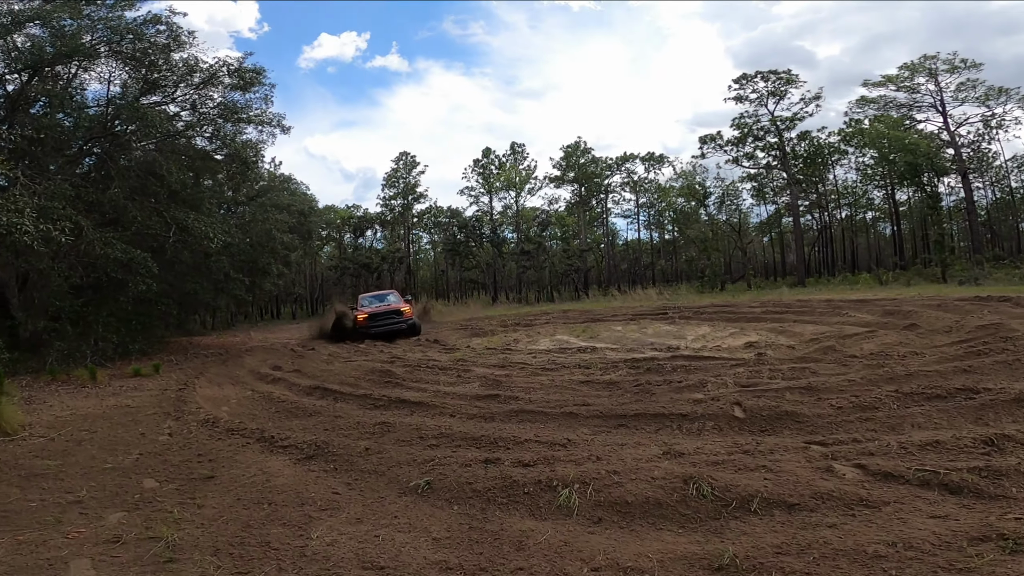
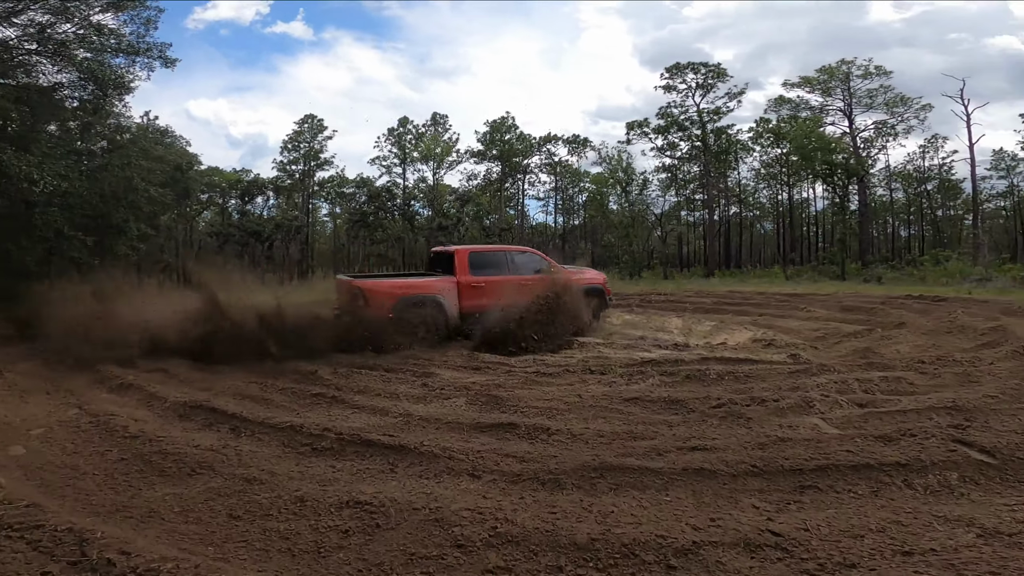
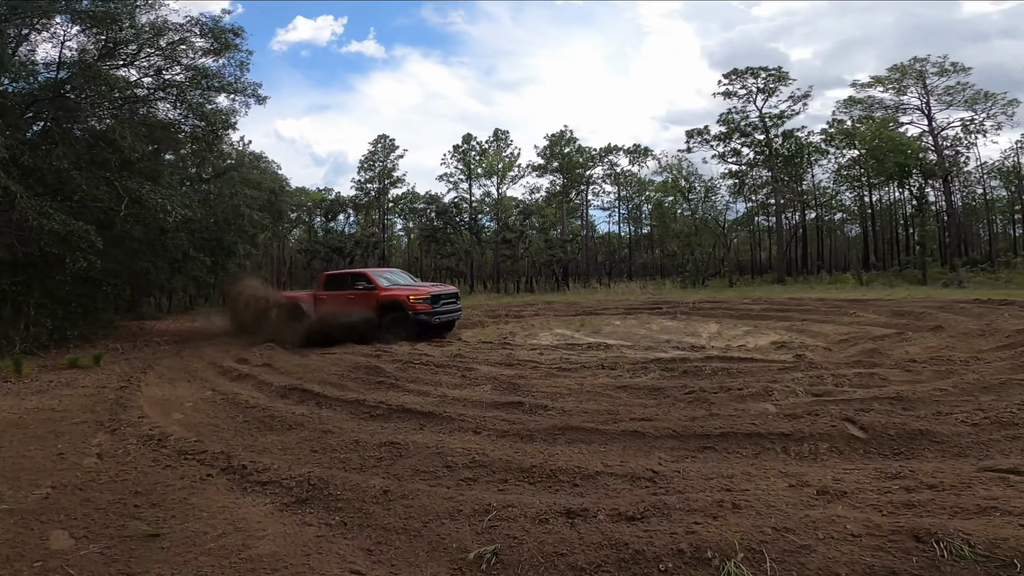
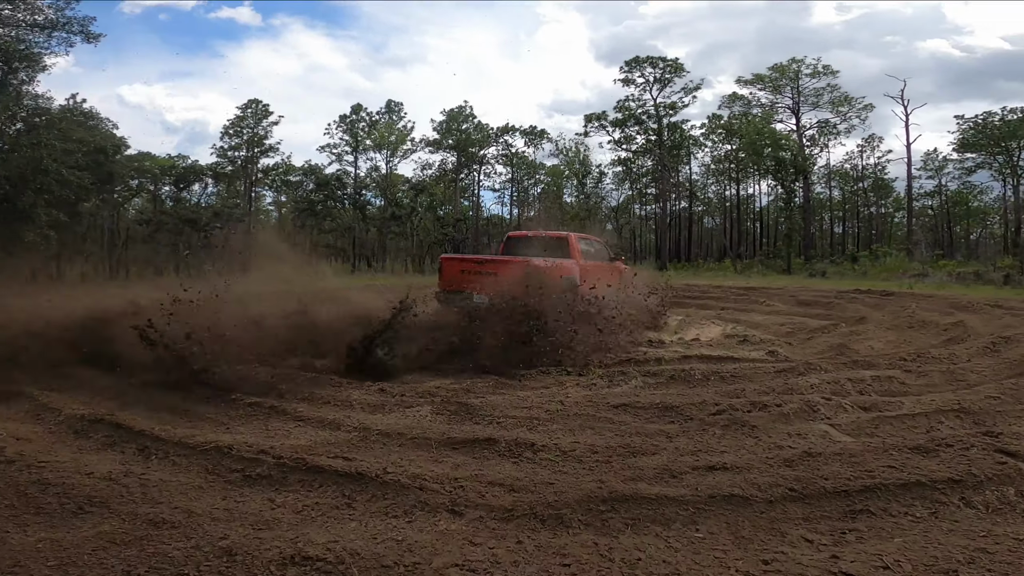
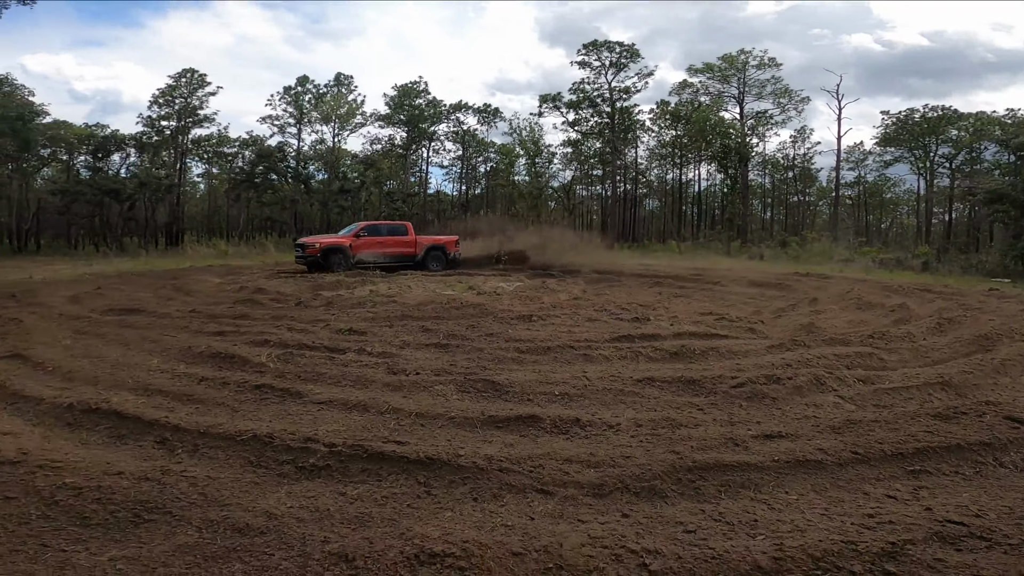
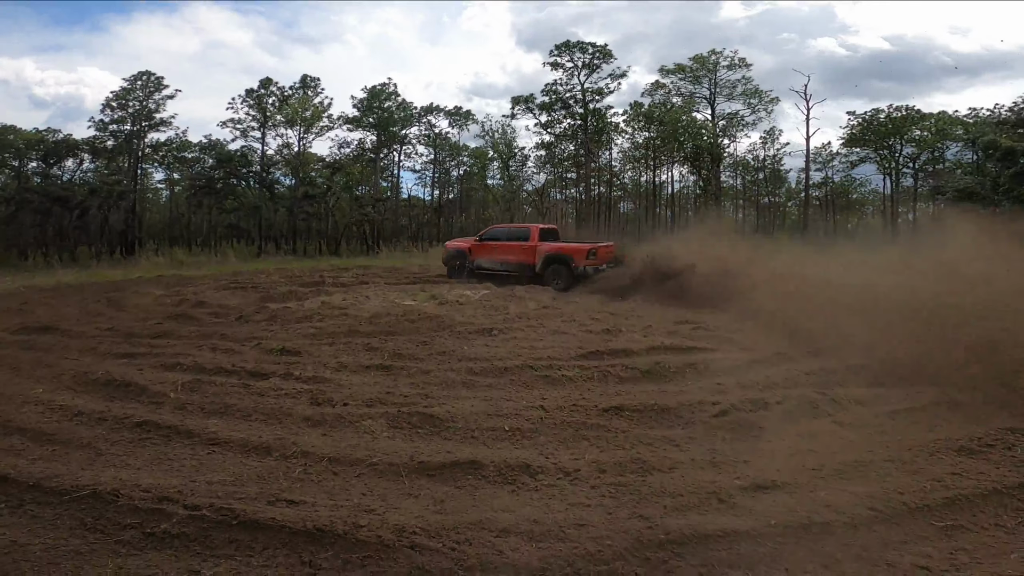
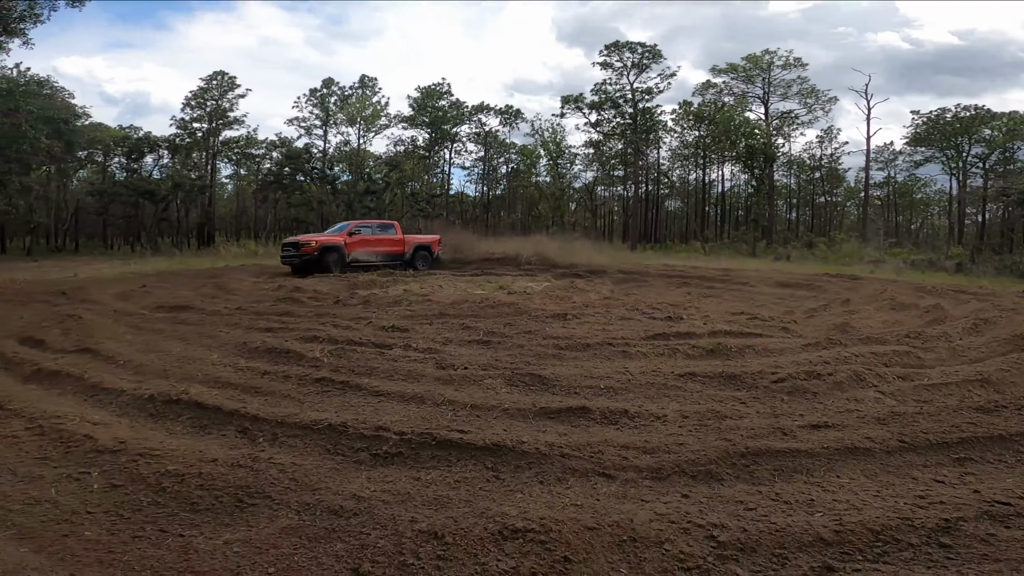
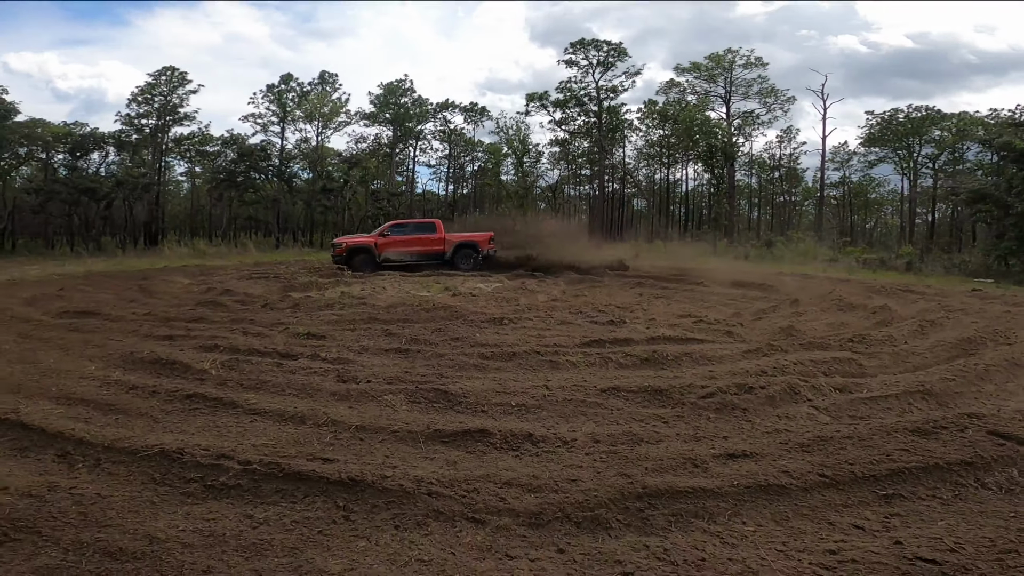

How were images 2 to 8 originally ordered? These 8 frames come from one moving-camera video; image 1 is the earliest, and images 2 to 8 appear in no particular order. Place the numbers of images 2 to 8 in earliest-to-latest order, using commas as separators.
3, 2, 4, 6, 8, 5, 7
